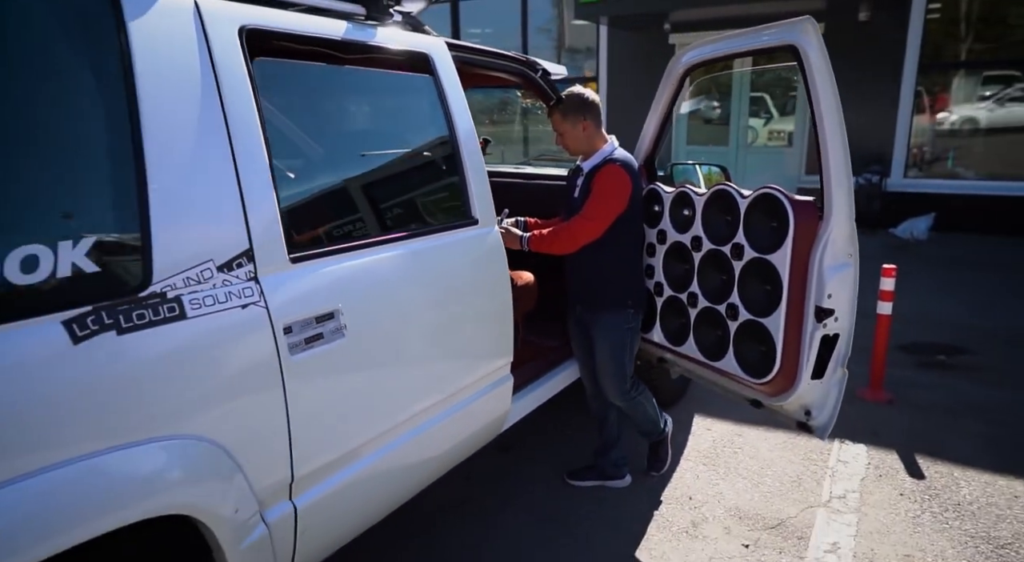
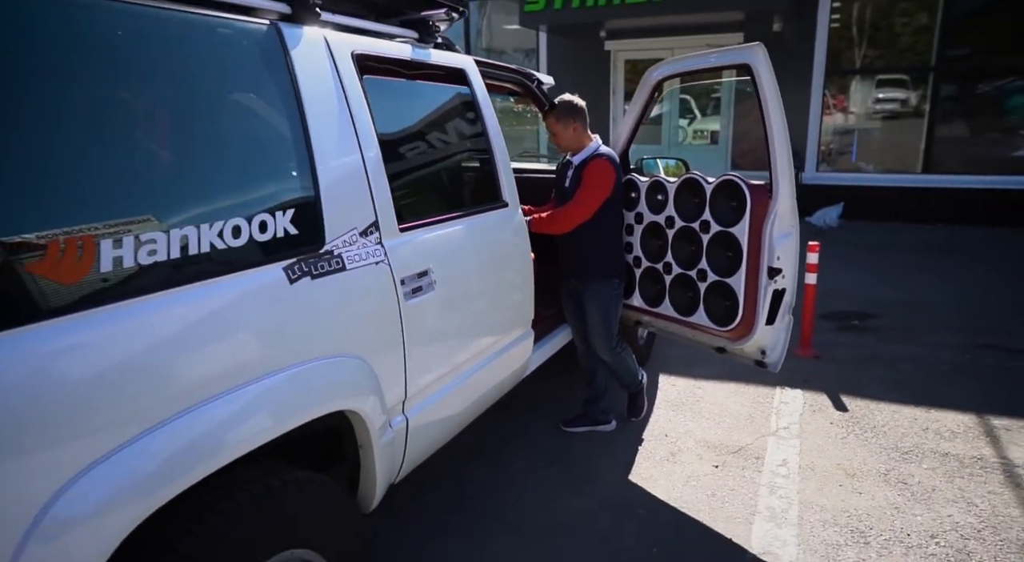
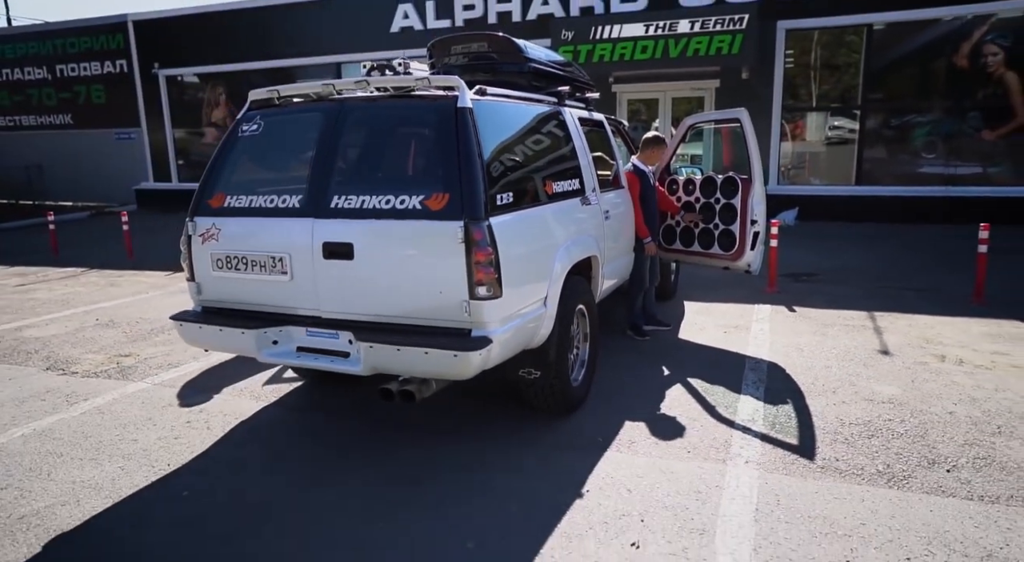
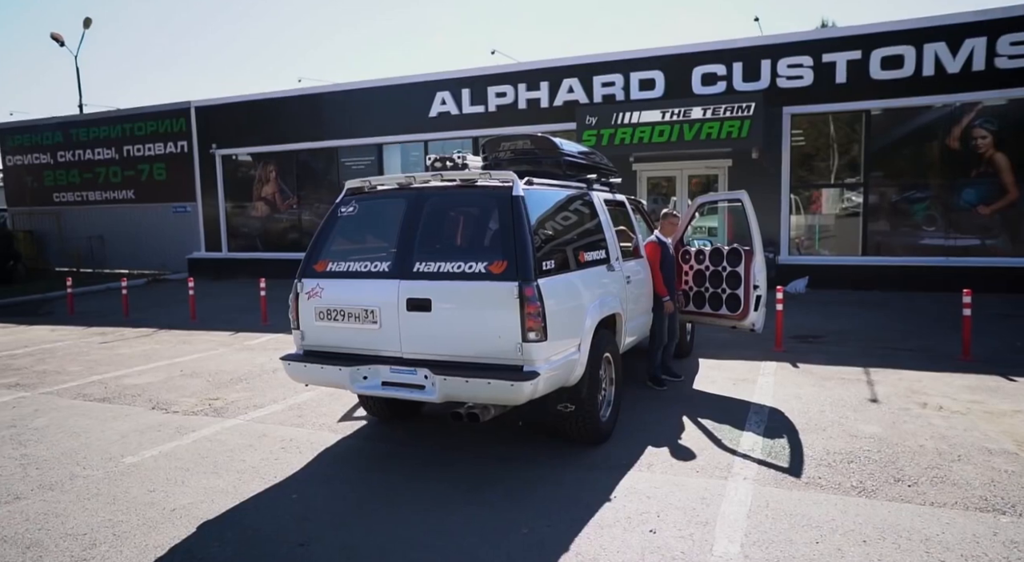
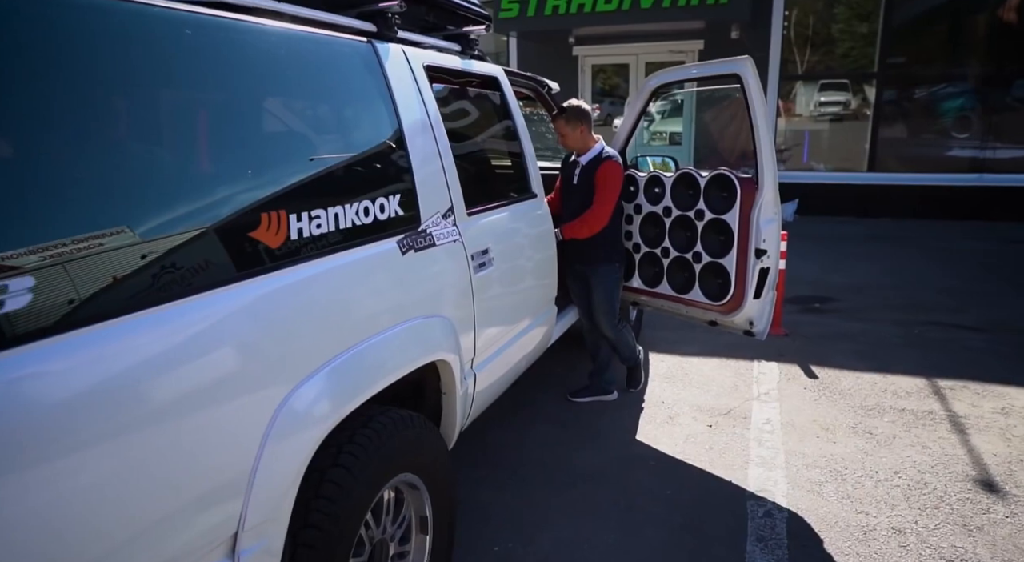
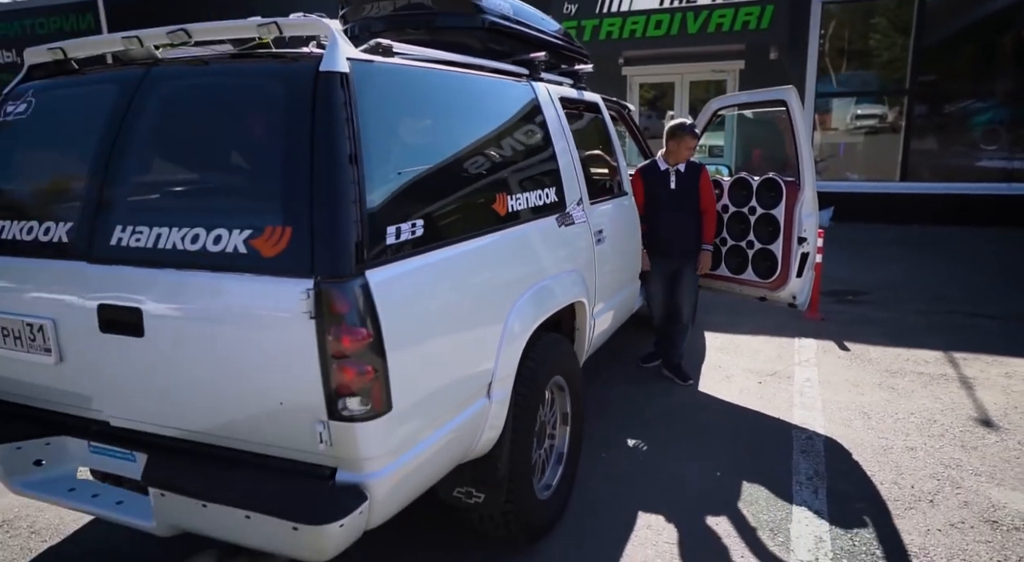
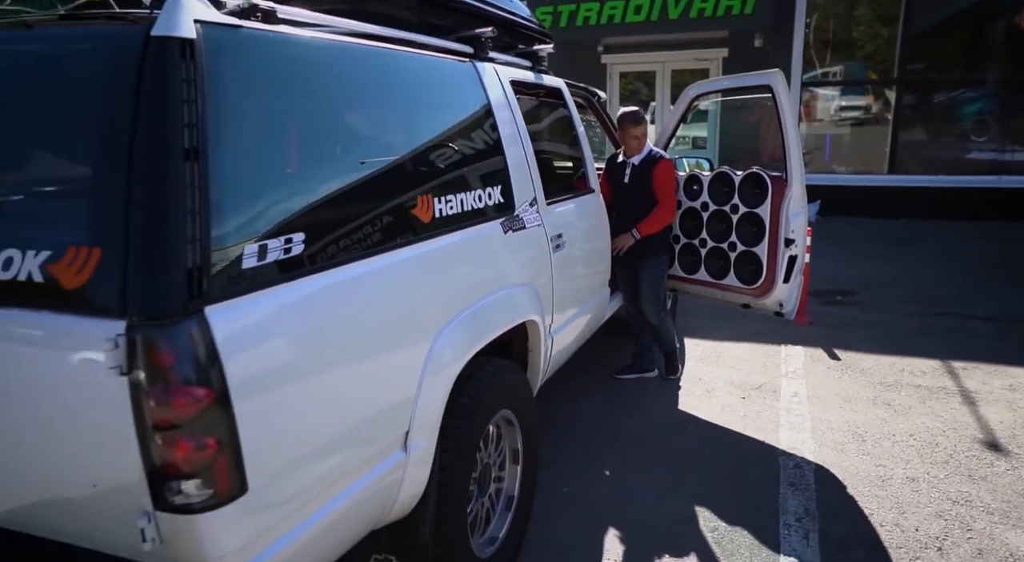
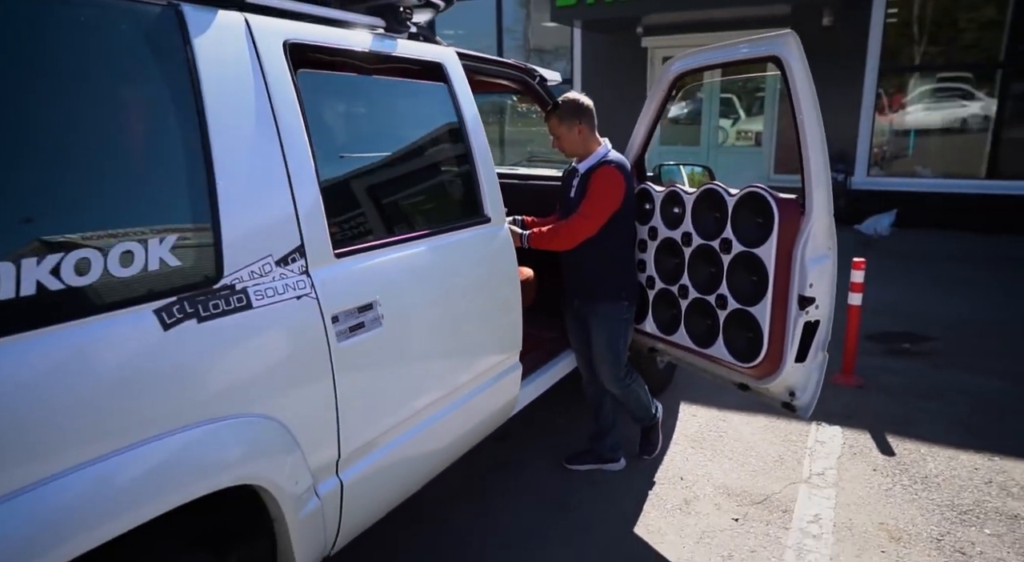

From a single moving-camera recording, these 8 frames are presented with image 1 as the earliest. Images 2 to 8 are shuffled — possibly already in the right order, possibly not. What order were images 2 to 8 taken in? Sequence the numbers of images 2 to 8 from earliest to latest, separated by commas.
8, 2, 5, 7, 6, 3, 4
